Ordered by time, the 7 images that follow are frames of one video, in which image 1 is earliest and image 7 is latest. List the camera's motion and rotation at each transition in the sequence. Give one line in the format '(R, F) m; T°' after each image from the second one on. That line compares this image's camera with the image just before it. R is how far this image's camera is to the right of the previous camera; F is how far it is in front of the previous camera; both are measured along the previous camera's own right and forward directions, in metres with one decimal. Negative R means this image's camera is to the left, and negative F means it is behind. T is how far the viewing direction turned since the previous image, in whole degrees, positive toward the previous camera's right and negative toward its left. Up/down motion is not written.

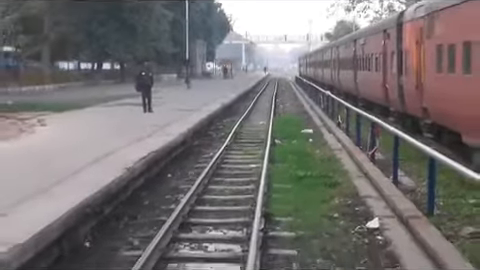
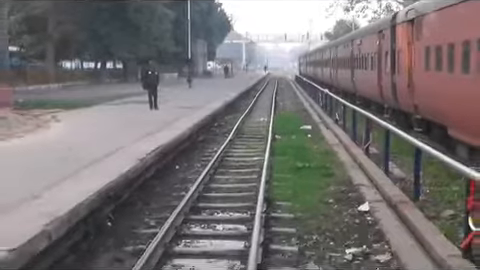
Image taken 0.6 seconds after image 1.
(-0.1, -1.3) m; 0°
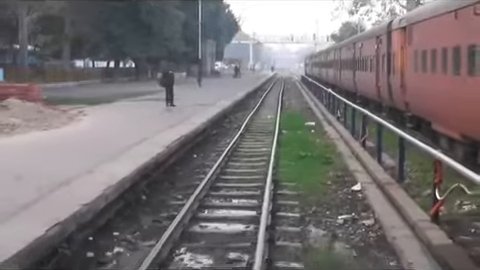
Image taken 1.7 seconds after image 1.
(-0.1, -2.4) m; 0°
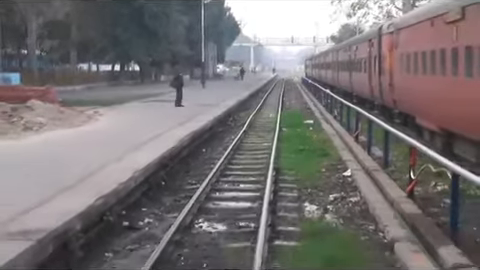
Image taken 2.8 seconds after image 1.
(-0.1, -2.3) m; 0°
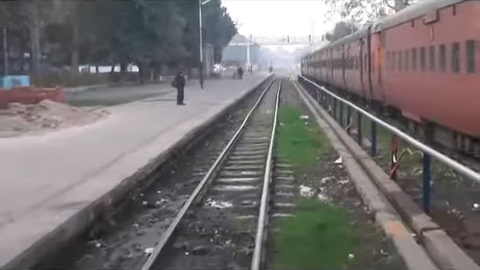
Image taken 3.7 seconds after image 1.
(-0.1, -1.9) m; 0°
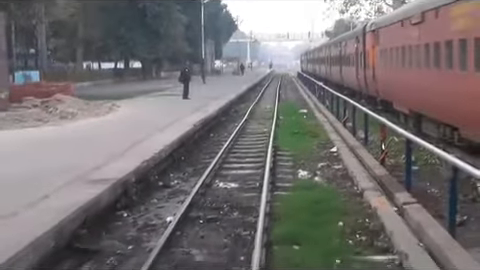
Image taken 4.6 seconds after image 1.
(-0.1, -1.8) m; 0°
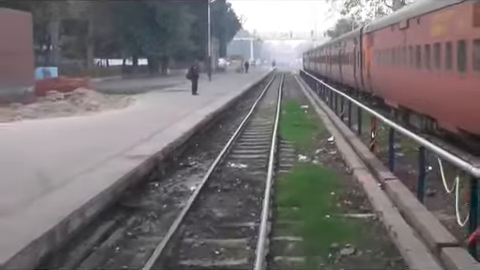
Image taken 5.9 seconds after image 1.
(-0.1, -2.7) m; 0°
